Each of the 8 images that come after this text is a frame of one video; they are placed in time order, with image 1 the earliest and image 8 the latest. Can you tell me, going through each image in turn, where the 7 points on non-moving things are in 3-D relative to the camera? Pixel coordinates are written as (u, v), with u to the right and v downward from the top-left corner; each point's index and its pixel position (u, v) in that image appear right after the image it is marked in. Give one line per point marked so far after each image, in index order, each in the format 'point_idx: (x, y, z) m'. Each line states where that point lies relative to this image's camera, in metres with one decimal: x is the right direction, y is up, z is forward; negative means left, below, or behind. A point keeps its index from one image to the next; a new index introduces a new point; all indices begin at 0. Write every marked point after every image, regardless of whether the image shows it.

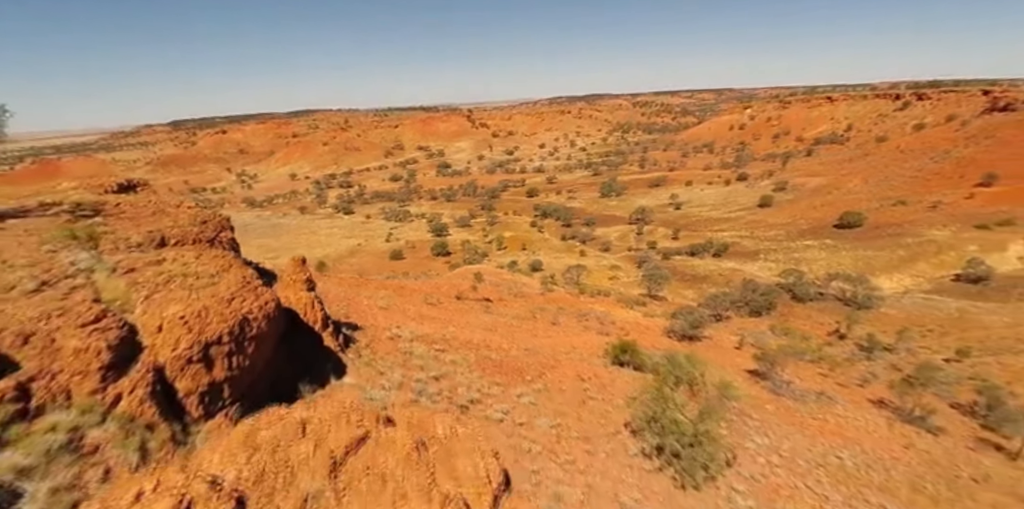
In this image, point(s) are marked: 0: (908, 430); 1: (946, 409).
0: (+9.9, -4.4, +10.9) m
1: (+13.1, -4.6, +13.1) m
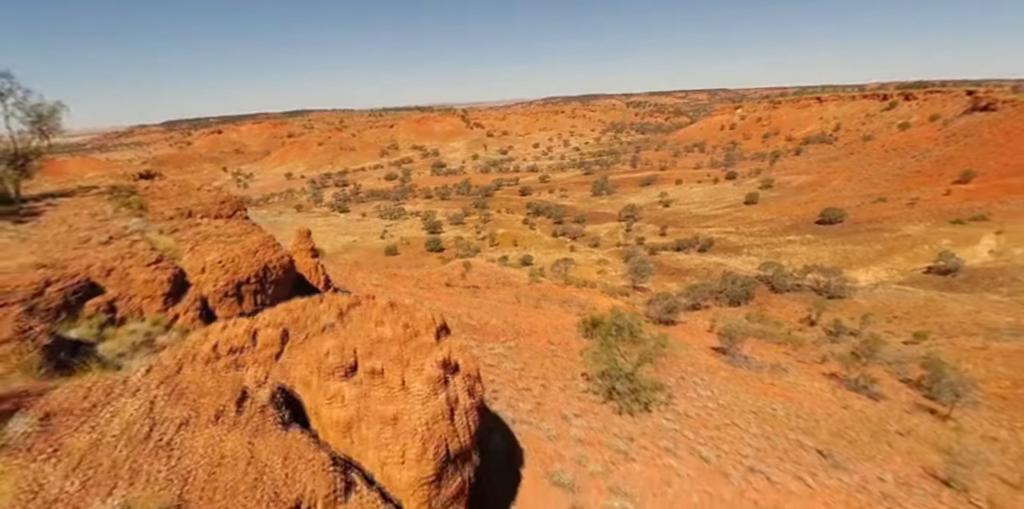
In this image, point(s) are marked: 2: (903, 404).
0: (+9.4, -3.9, +12.1) m
1: (+12.6, -4.2, +14.4) m
2: (+11.3, -4.3, +12.5) m
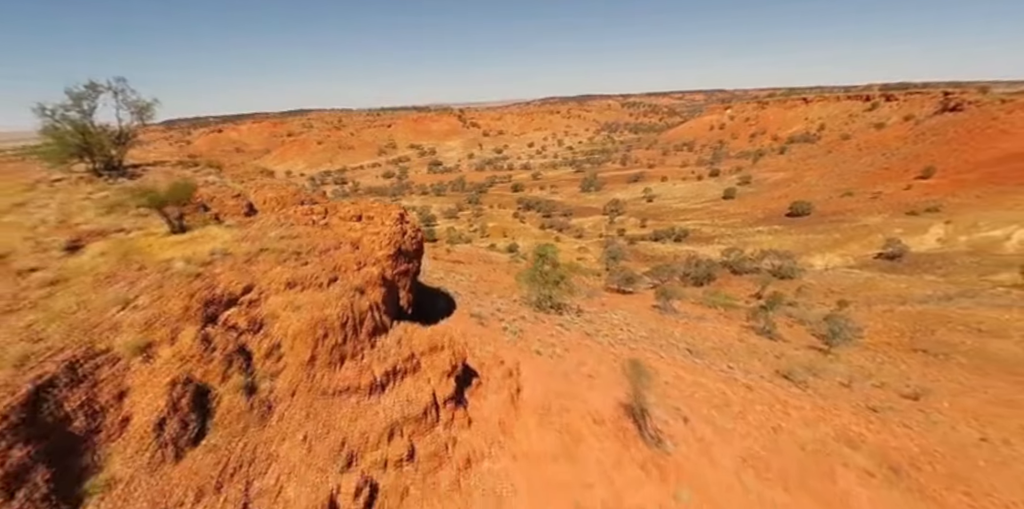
0: (+8.3, -2.8, +15.2) m
1: (+11.5, -3.1, +17.4) m
2: (+10.2, -3.2, +15.6) m
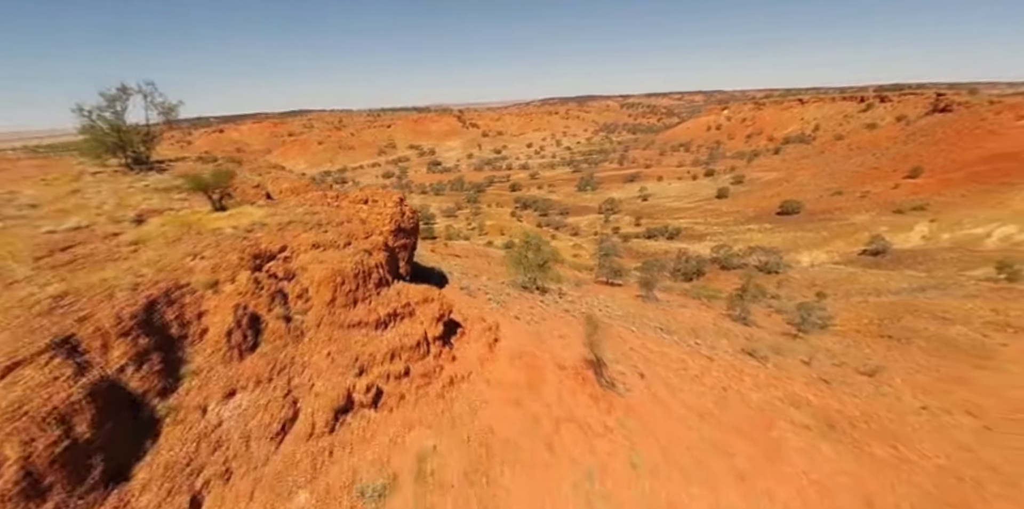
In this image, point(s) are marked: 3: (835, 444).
0: (+8.0, -2.5, +16.3) m
1: (+11.2, -2.8, +18.6) m
2: (+9.9, -2.9, +16.7) m
3: (+6.1, -3.5, +8.1) m
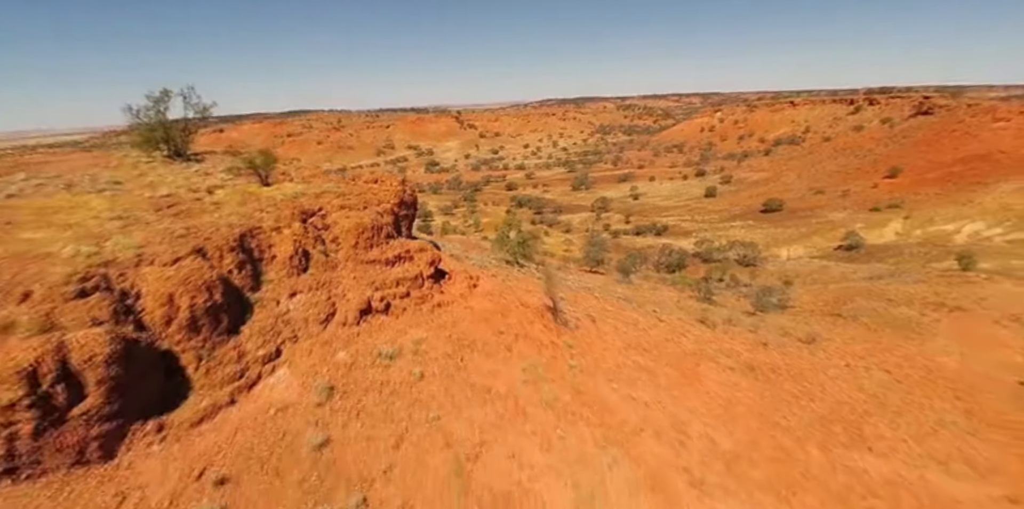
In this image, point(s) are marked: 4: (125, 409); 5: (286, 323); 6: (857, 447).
0: (+7.5, -1.9, +18.2) m
1: (+10.7, -2.2, +20.6) m
2: (+9.4, -2.3, +18.7) m
3: (+5.7, -2.9, +10.1) m
4: (-3.5, -1.3, +4.0) m
5: (-2.8, -0.9, +5.5) m
6: (+6.7, -3.7, +8.6) m
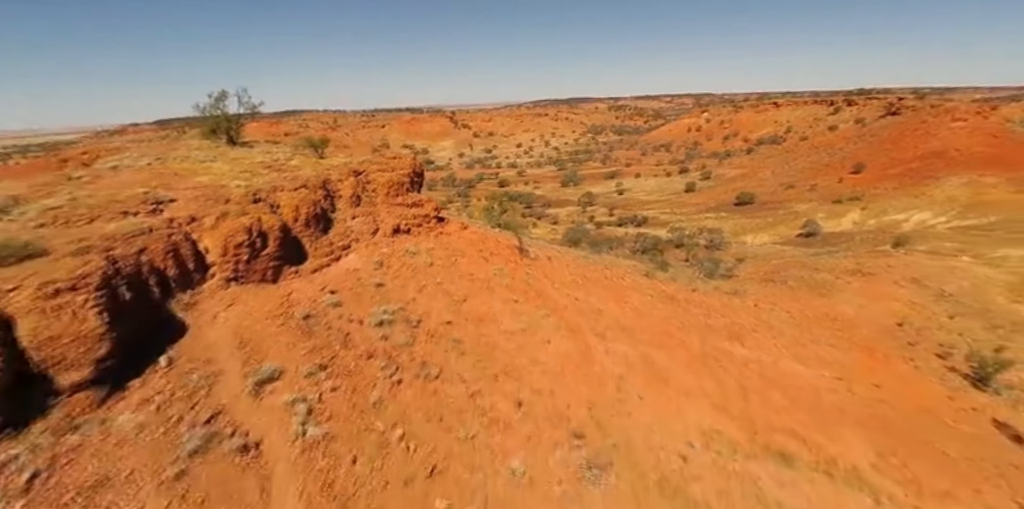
0: (+6.8, -0.6, +22.0) m
1: (+9.9, -0.9, +24.3) m
2: (+8.7, -1.0, +22.4) m
3: (+5.1, -1.6, +13.8) m
4: (-4.0, -0.1, +7.6) m
5: (-3.3, +0.4, +9.1) m
6: (+6.1, -2.4, +12.3) m
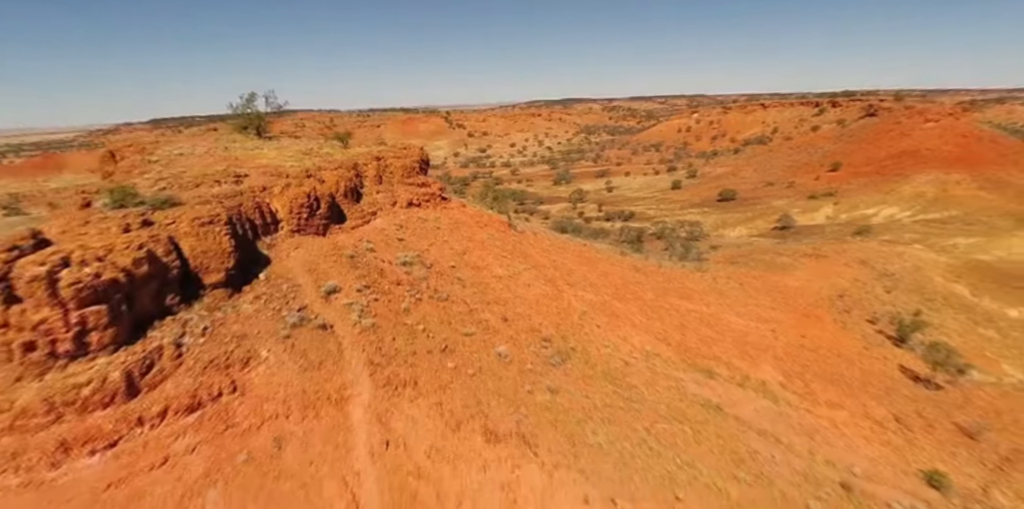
0: (+6.4, +0.3, +24.7) m
1: (+9.5, 0.0, +27.0) m
2: (+8.2, -0.1, +25.1) m
3: (+4.7, -0.7, +16.4) m
4: (-4.2, +0.8, +10.1) m
5: (-3.6, +1.3, +11.7) m
6: (+5.8, -1.5, +15.0) m
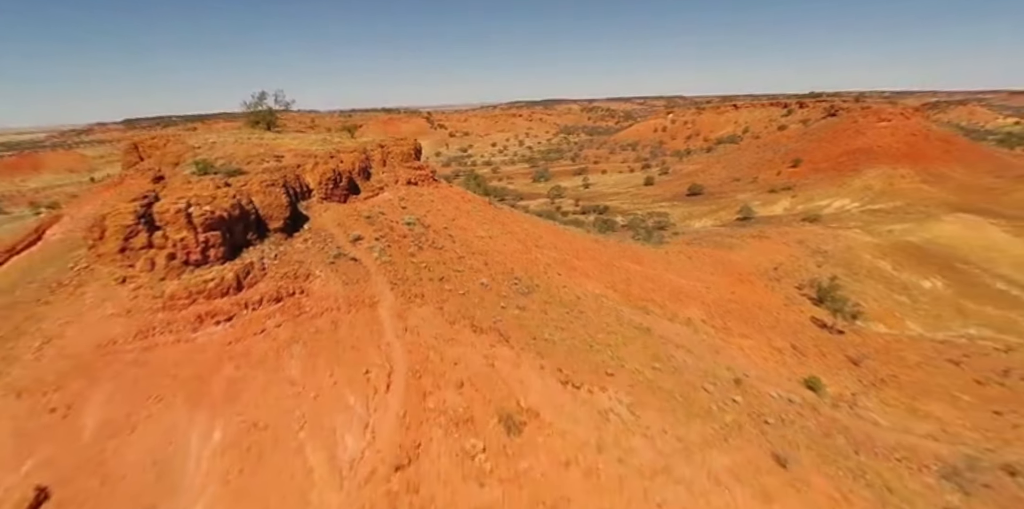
0: (+5.2, +1.4, +27.9) m
1: (+8.2, +1.1, +30.3) m
2: (+7.0, +1.1, +28.4) m
3: (+3.9, +0.4, +19.6) m
4: (-4.9, +1.9, +12.9) m
5: (-4.3, +2.4, +14.5) m
6: (+5.0, -0.3, +18.1) m
